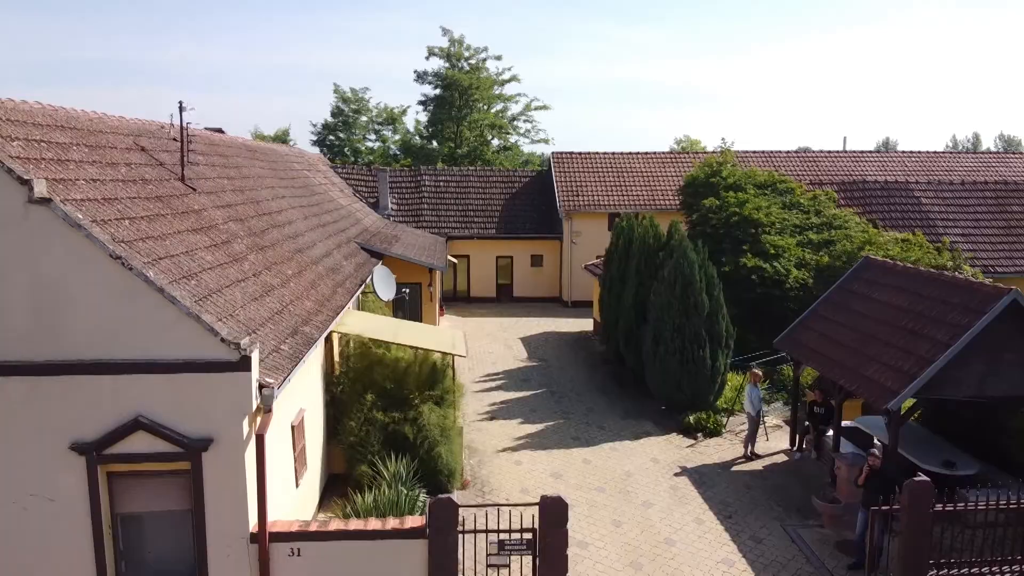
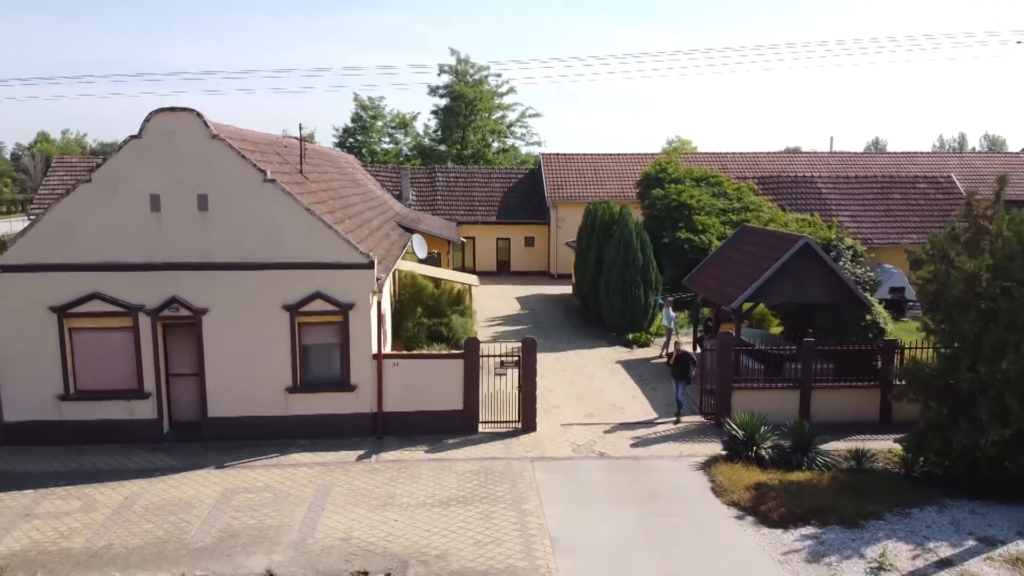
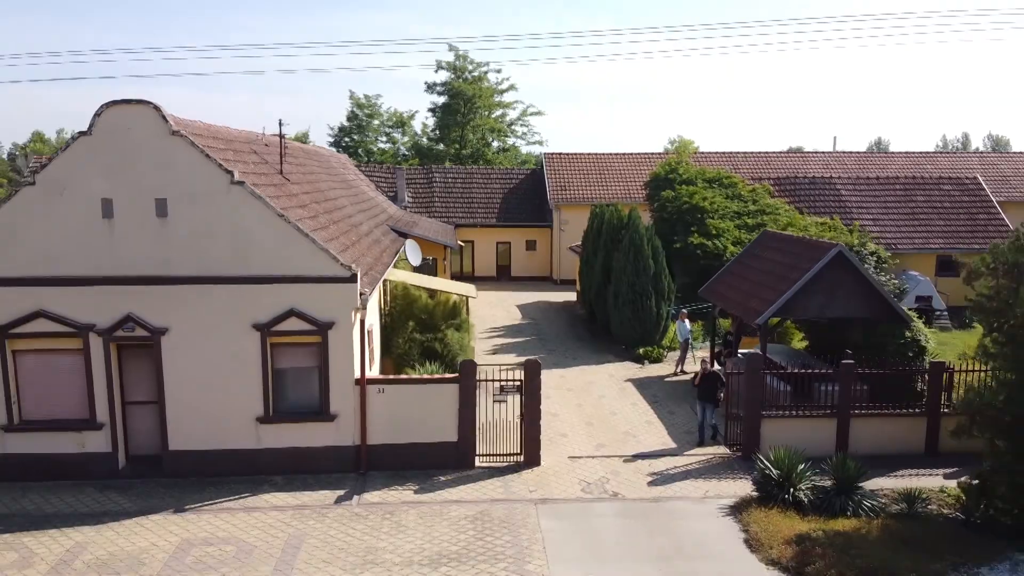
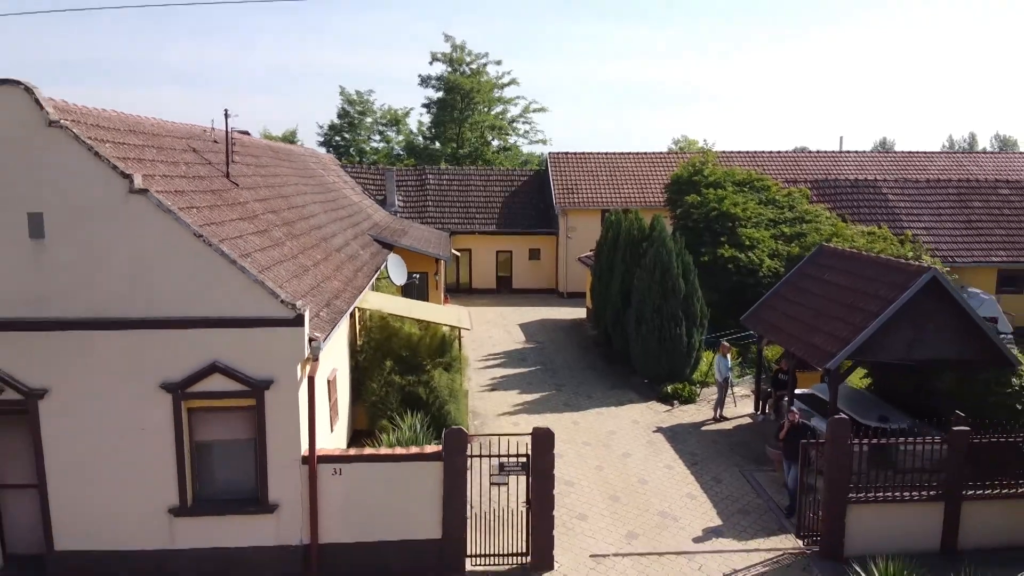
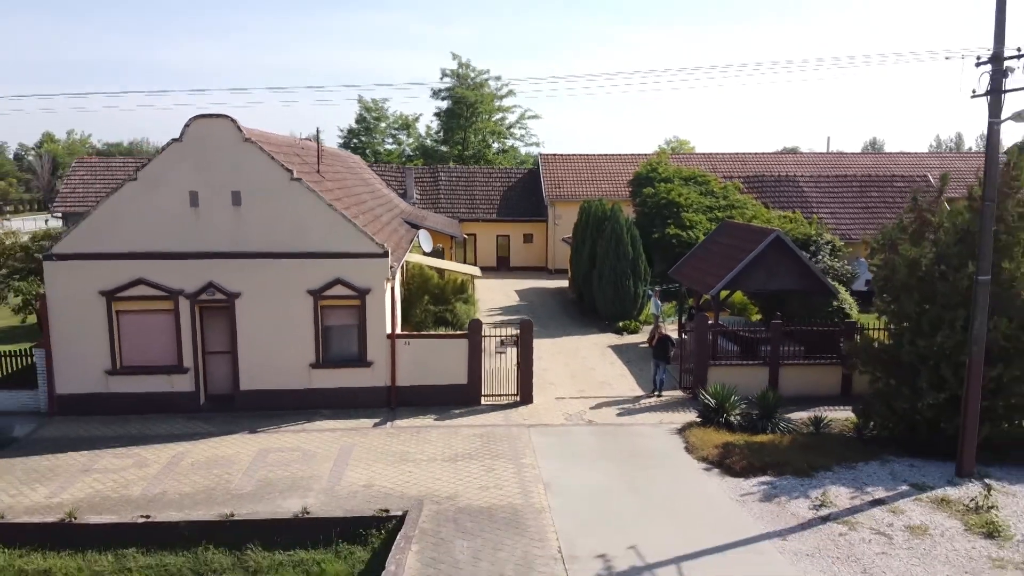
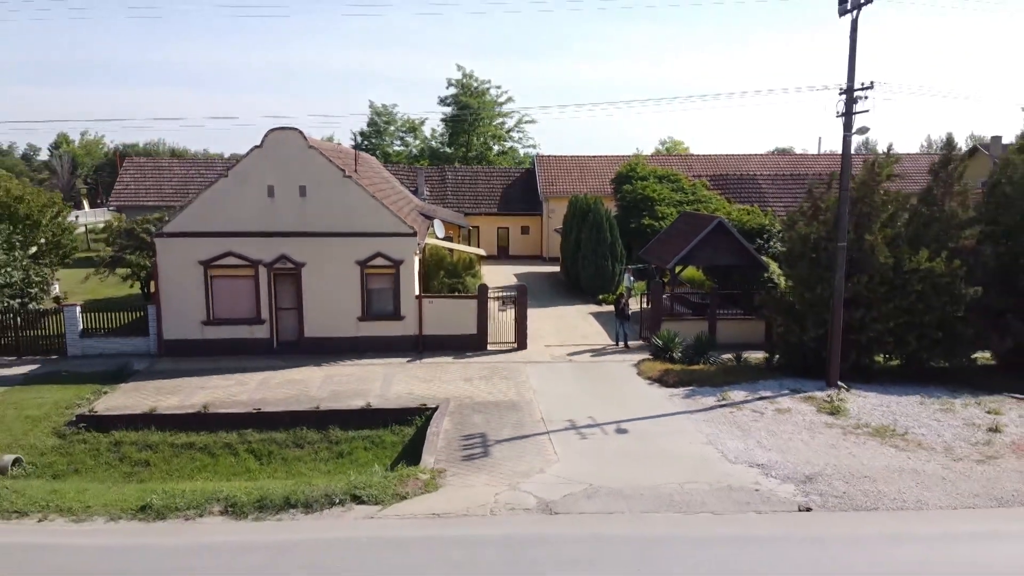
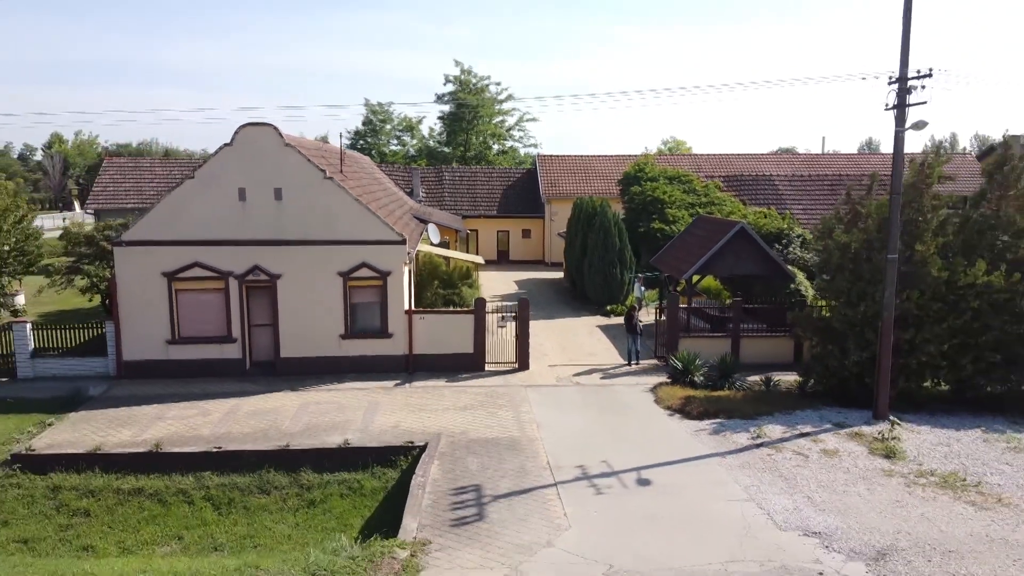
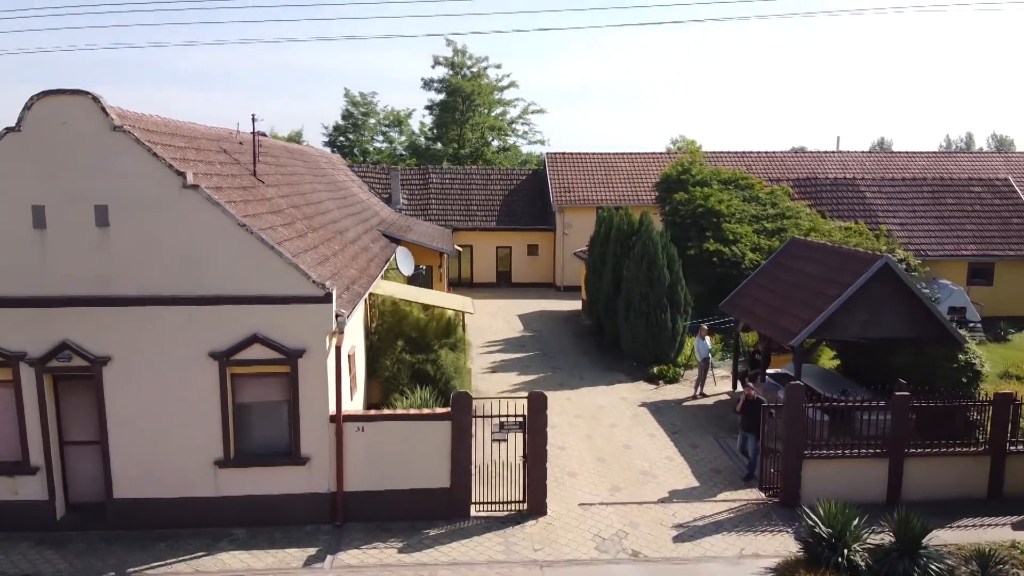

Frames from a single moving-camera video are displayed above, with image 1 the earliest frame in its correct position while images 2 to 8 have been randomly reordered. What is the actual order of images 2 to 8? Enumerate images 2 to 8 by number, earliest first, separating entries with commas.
4, 8, 3, 2, 5, 7, 6
